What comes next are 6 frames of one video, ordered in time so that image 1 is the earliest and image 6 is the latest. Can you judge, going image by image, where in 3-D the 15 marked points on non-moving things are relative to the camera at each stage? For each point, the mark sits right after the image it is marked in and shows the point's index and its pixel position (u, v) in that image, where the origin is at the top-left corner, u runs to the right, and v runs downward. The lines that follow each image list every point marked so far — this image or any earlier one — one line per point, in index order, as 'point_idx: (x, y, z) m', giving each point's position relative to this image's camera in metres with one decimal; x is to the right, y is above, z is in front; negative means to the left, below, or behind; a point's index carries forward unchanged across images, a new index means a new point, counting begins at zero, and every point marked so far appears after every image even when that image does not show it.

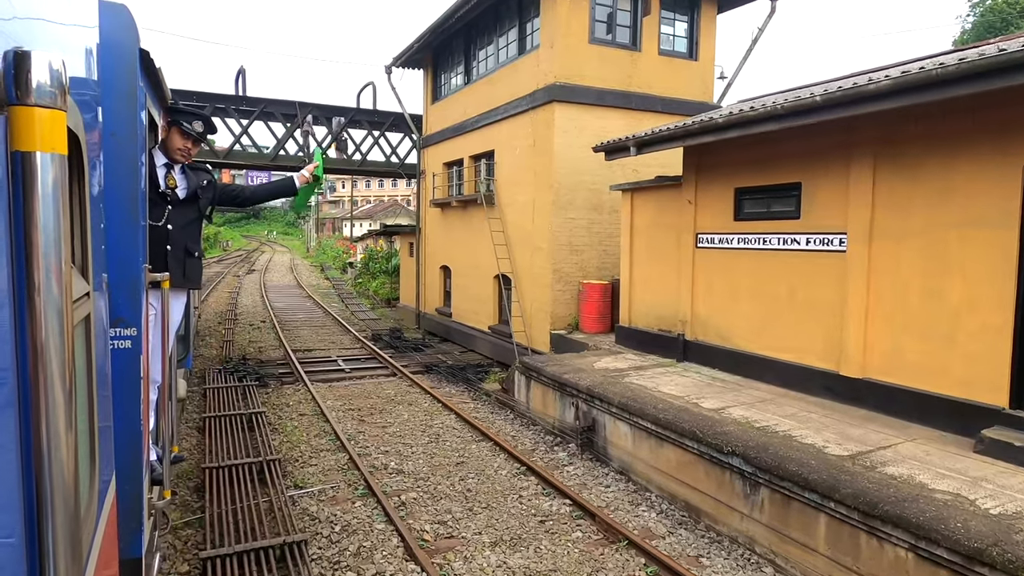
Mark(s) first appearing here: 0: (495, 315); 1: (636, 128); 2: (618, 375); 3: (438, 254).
0: (-0.3, -0.5, +13.0) m
1: (+2.1, +2.8, +11.4) m
2: (+1.2, -1.0, +7.7) m
3: (-1.8, +0.8, +15.9) m
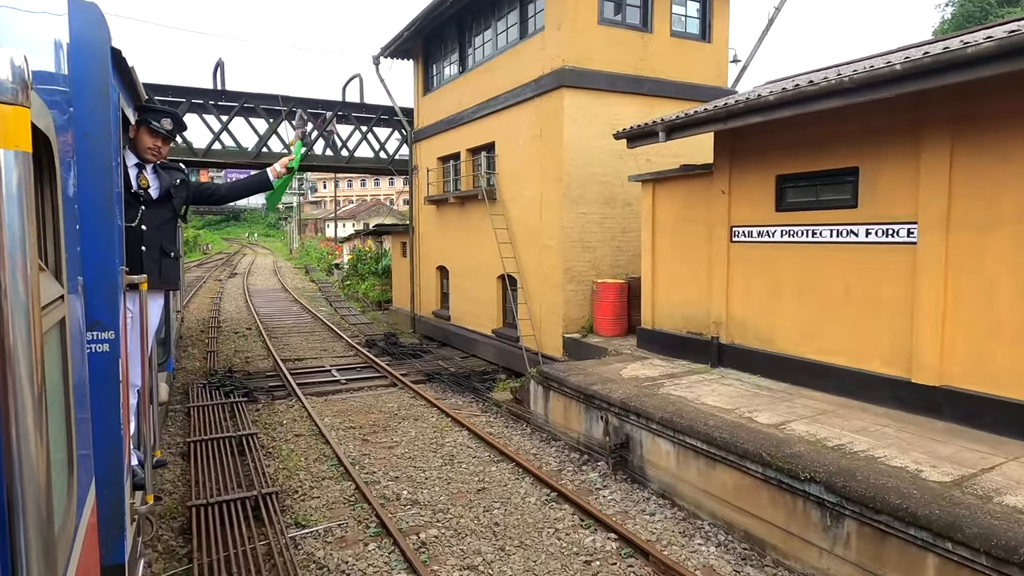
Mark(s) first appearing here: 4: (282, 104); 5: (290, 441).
0: (-0.2, -0.6, +12.2) m
1: (+2.2, +2.8, +10.7) m
2: (+1.5, -1.0, +7.0) m
3: (-1.8, +0.8, +15.1) m
4: (-5.9, +4.7, +16.9) m
5: (-2.6, -1.8, +7.9) m
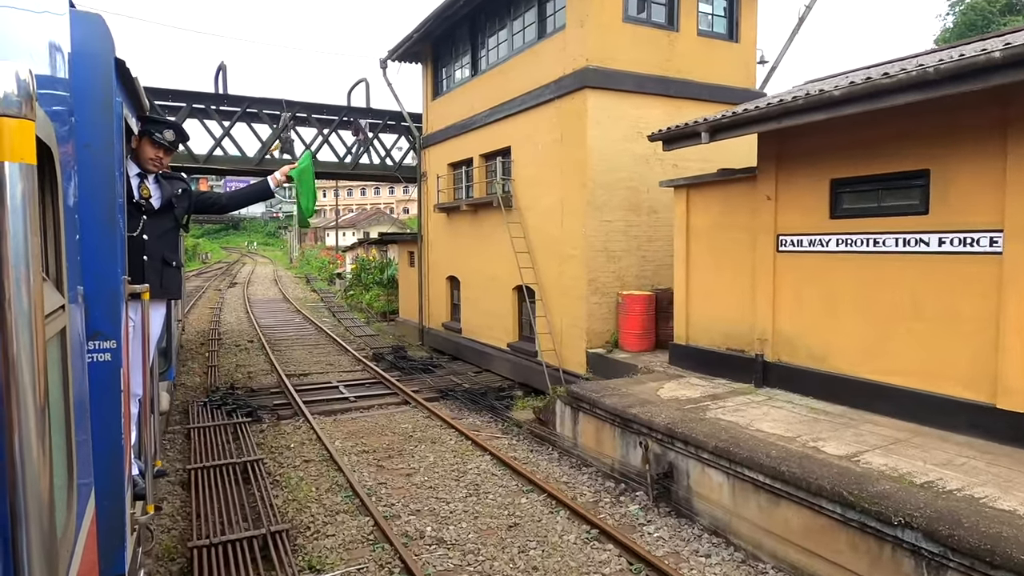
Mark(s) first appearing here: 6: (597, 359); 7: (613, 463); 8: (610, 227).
0: (+0.1, -0.8, +11.6) m
1: (+2.5, +2.6, +10.1) m
2: (+1.8, -1.2, +6.4) m
3: (-1.5, +0.5, +14.5) m
4: (-5.6, +4.4, +16.4) m
5: (-2.3, -2.0, +7.3) m
6: (+1.2, -1.0, +9.3) m
7: (+1.1, -1.8, +6.9) m
8: (+1.4, +0.9, +9.7) m
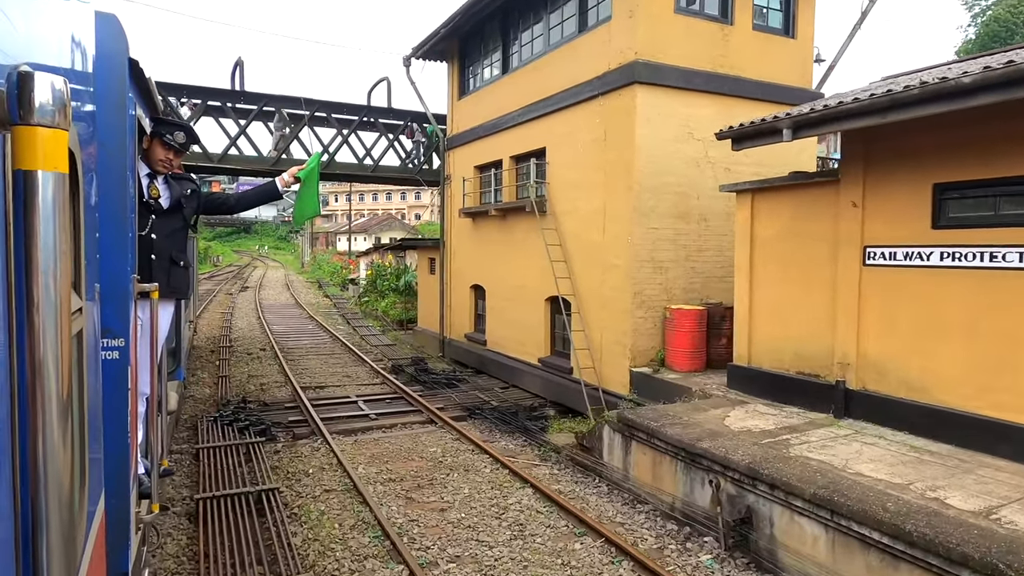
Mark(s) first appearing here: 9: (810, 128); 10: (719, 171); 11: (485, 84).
0: (+0.6, -0.9, +10.8) m
1: (+3.1, +2.4, +9.3) m
2: (+2.2, -1.3, +5.6) m
3: (-0.9, +0.3, +13.7) m
4: (-4.9, +4.3, +15.7) m
5: (-1.9, -2.1, +6.5) m
6: (+1.7, -1.2, +8.5) m
7: (+1.5, -2.0, +6.1) m
8: (+1.9, +0.7, +8.9) m
9: (+2.7, +1.4, +6.0) m
10: (+2.9, +1.6, +9.3) m
11: (-0.5, +4.1, +13.2) m
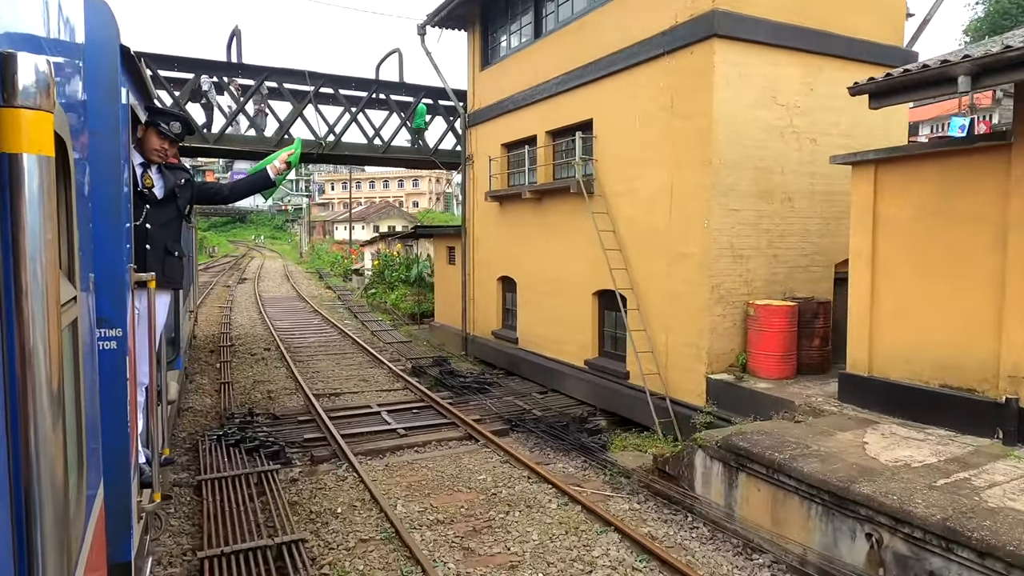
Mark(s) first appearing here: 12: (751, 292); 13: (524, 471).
0: (+1.2, -0.8, +9.5) m
1: (+3.7, +2.5, +8.0) m
2: (+2.9, -1.3, +4.3) m
3: (-0.3, +0.5, +12.4) m
4: (-4.4, +4.4, +14.3) m
5: (-1.2, -2.1, +5.2) m
6: (+2.3, -1.1, +7.2) m
7: (+2.2, -1.9, +4.8) m
8: (+2.6, +0.8, +7.5) m
9: (+3.3, +1.5, +4.6) m
10: (+3.5, +1.7, +7.9) m
11: (0.0, +4.2, +11.8) m
12: (+2.8, -0.1, +7.7) m
13: (+0.1, -1.9, +6.9) m
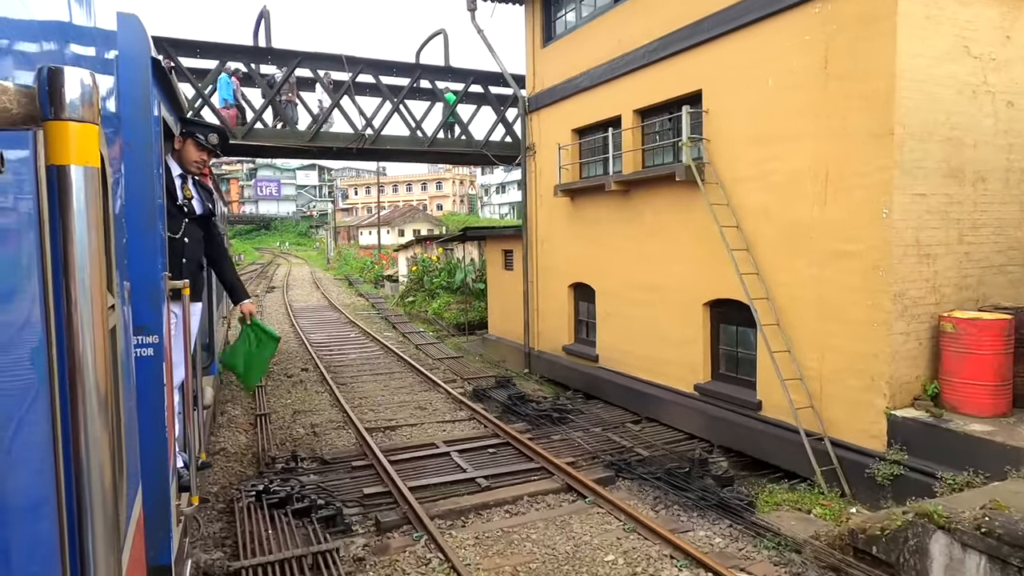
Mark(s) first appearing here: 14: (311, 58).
0: (+2.3, -0.9, +7.8) m
1: (+4.7, +2.4, +6.2) m
2: (+3.8, -1.3, +2.5) m
3: (+0.9, +0.4, +10.7) m
4: (-3.2, +4.2, +12.7) m
5: (-0.2, -2.2, +3.5) m
6: (+3.4, -1.2, +5.4) m
7: (+3.1, -2.0, +3.0) m
8: (+3.6, +0.7, +5.8) m
9: (+4.2, +1.4, +2.8) m
10: (+4.5, +1.7, +6.1) m
11: (+1.1, +4.1, +10.1) m
12: (+3.8, -0.1, +5.9) m
13: (+1.2, -2.0, +5.2) m
14: (-3.8, +4.3, +12.5) m
